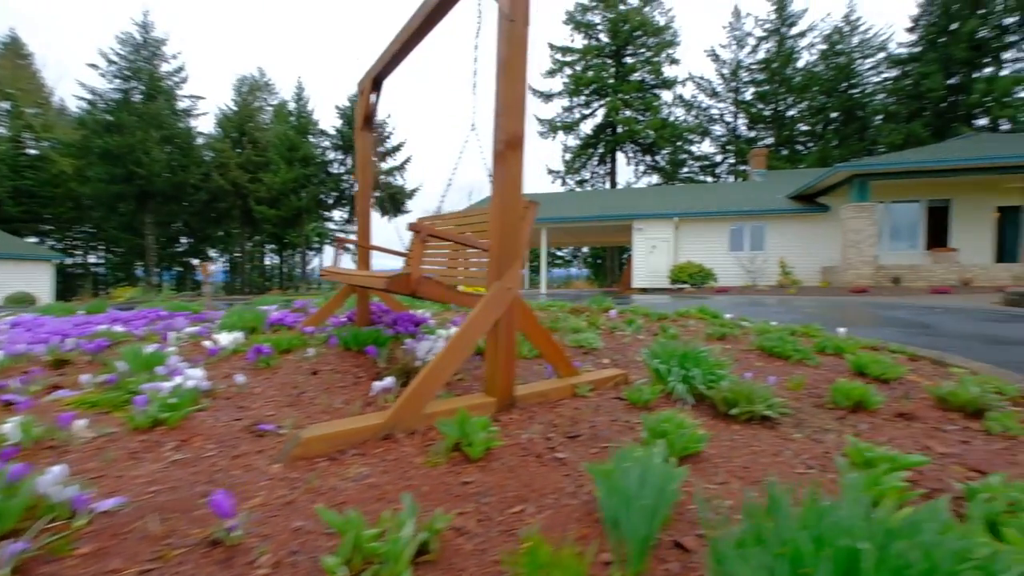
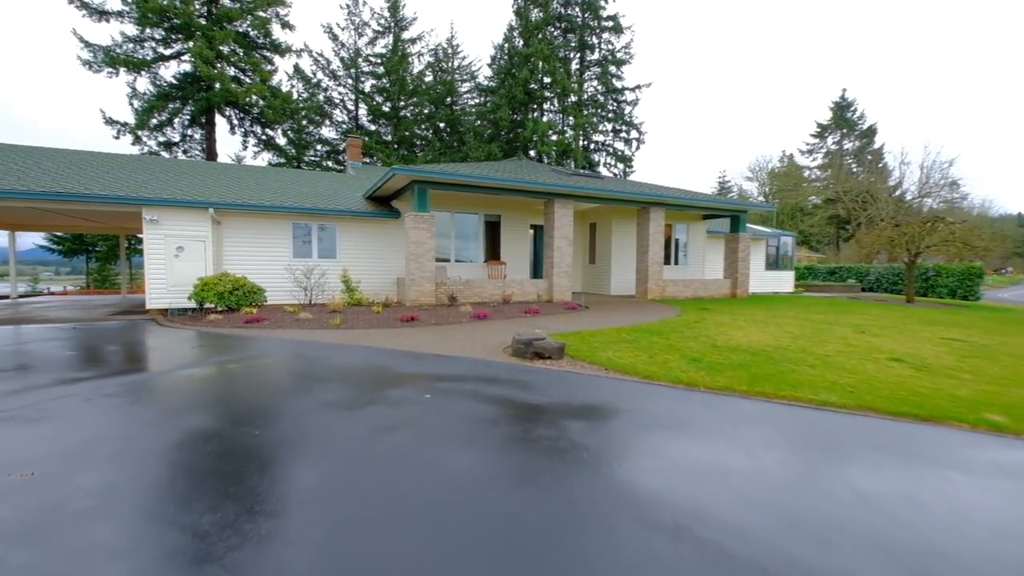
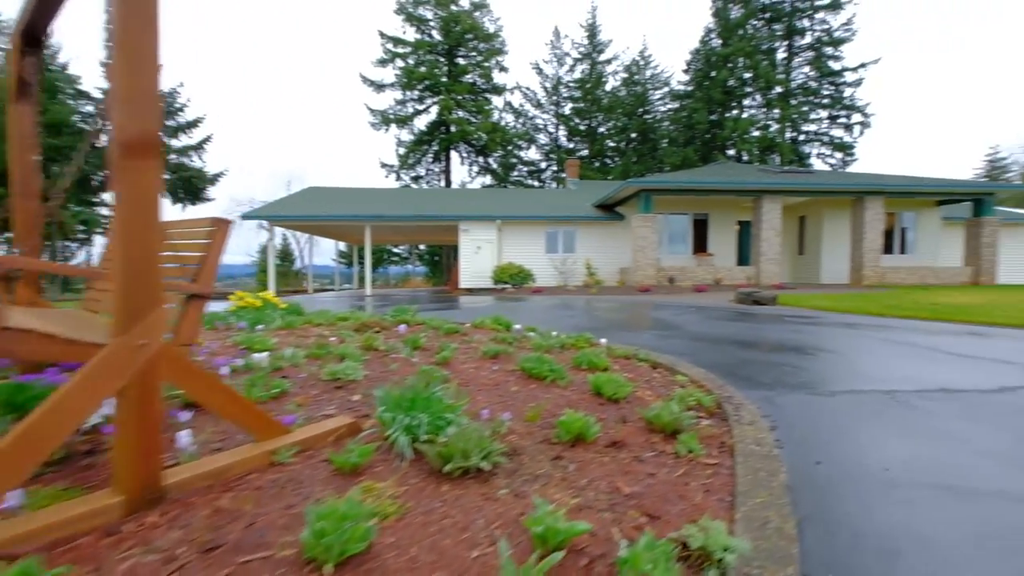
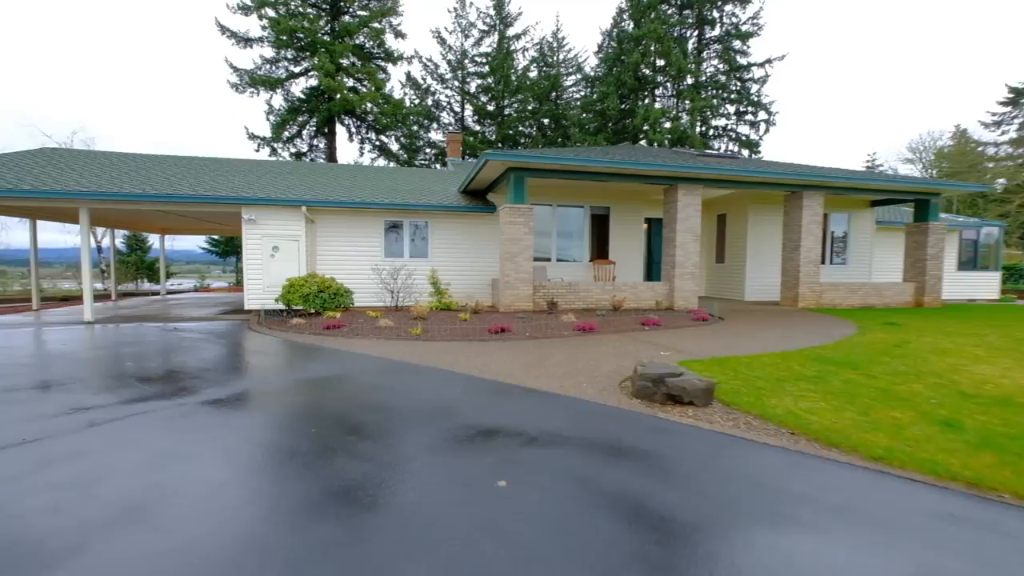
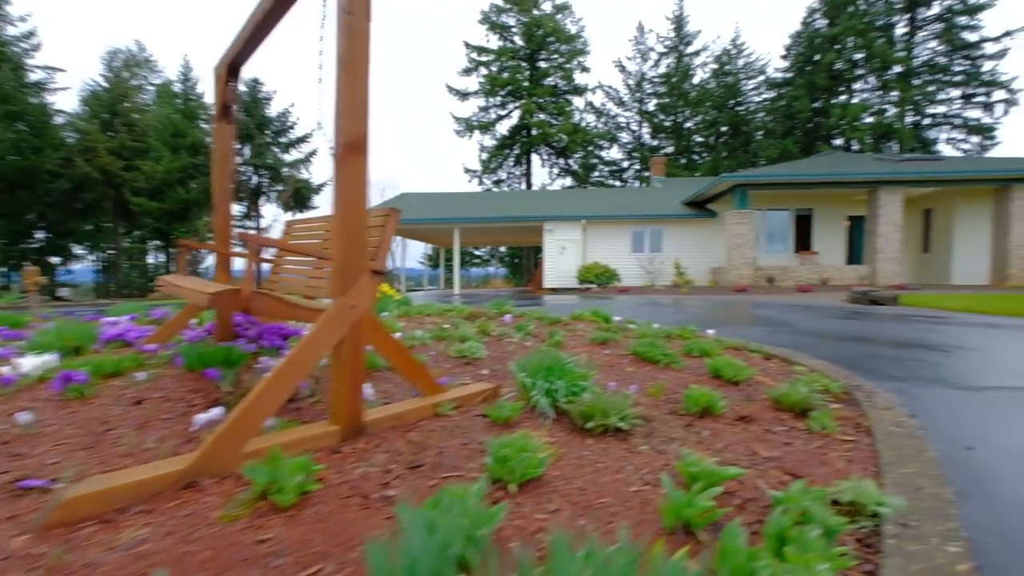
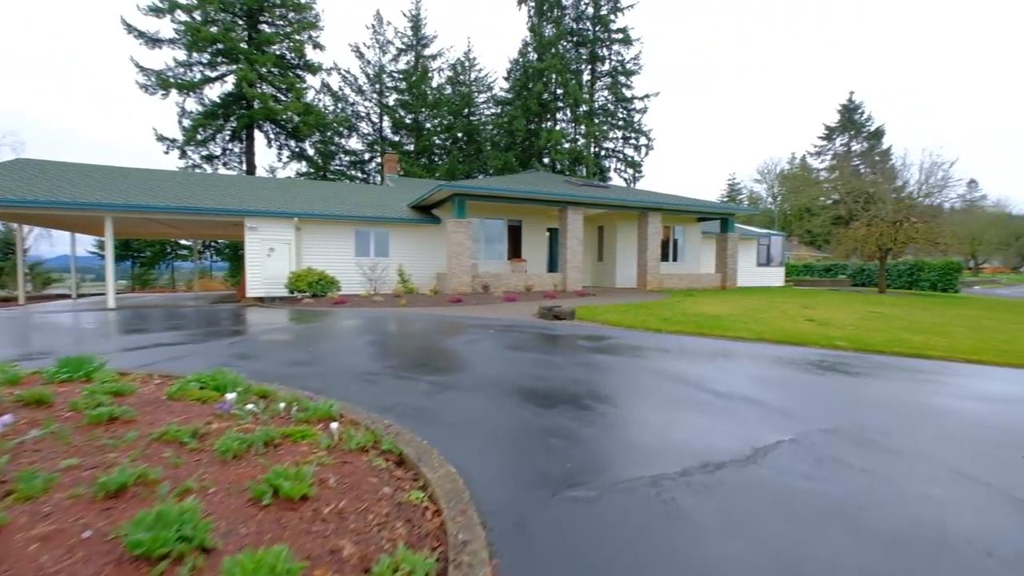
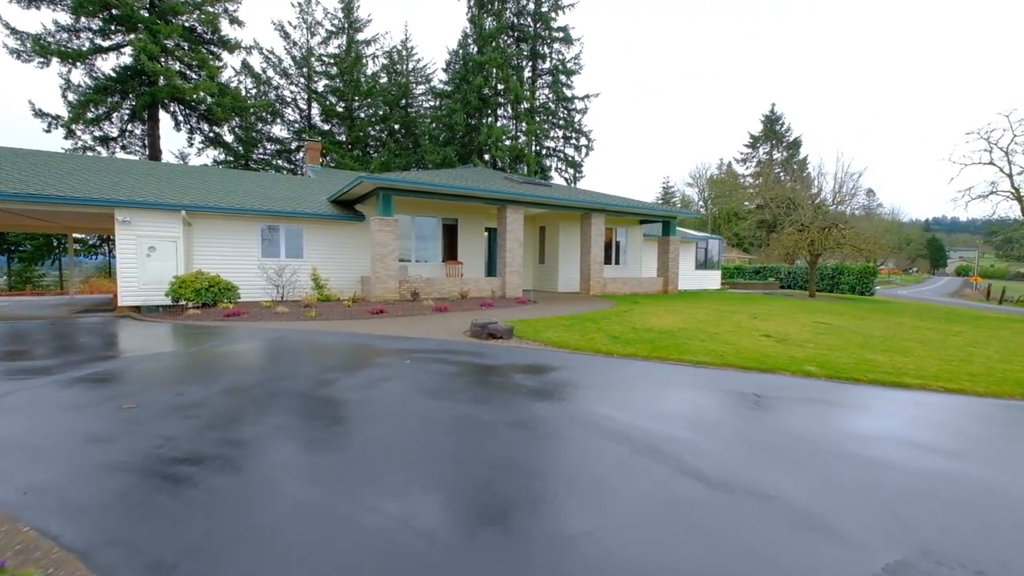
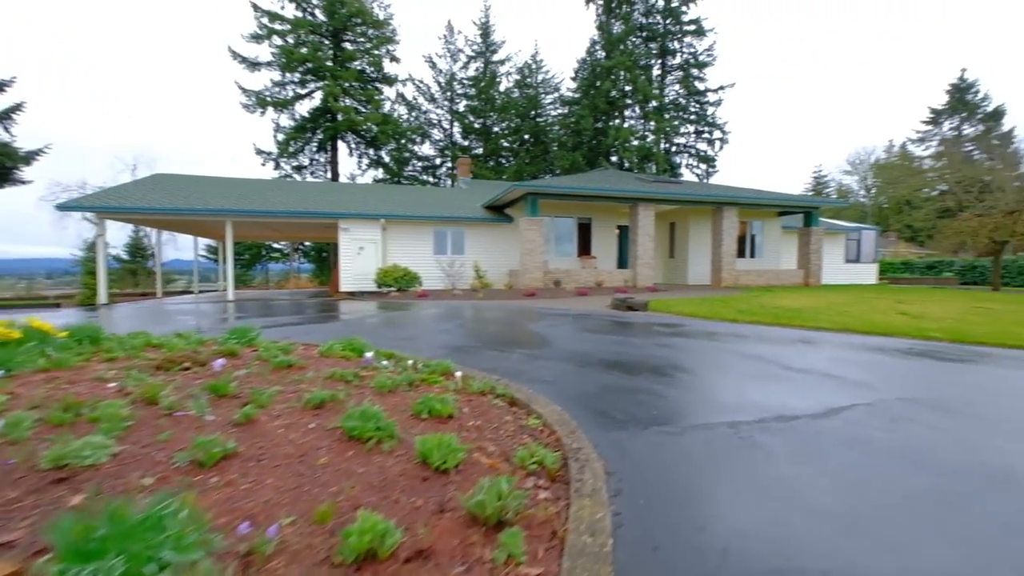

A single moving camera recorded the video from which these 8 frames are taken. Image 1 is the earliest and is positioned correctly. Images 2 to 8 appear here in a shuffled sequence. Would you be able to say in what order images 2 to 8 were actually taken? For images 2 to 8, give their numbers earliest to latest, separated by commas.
5, 3, 8, 6, 7, 2, 4
